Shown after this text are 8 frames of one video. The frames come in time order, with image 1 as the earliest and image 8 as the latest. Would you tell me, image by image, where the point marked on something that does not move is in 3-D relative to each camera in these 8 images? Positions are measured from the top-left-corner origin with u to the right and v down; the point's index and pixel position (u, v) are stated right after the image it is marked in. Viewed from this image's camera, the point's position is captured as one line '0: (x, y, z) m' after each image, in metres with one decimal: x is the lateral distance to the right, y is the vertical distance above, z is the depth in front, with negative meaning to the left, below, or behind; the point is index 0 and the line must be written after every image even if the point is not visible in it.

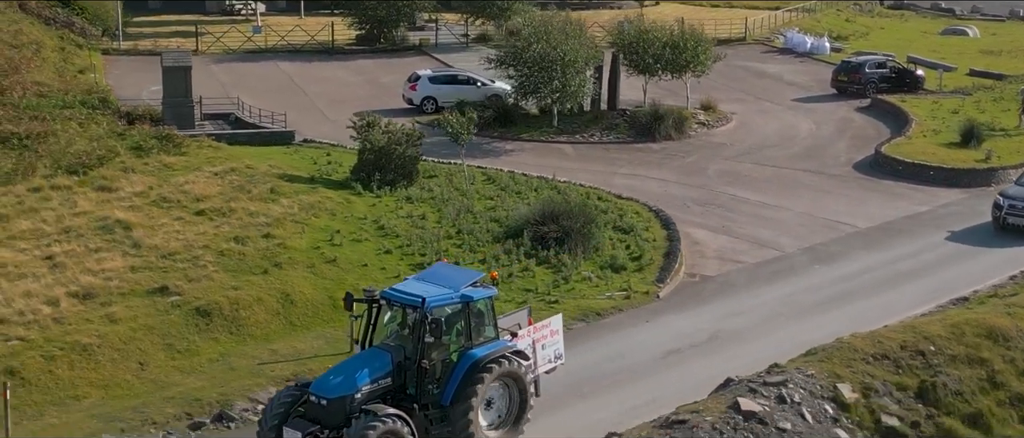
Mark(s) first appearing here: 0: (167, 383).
0: (-9.4, -4.4, +17.8) m
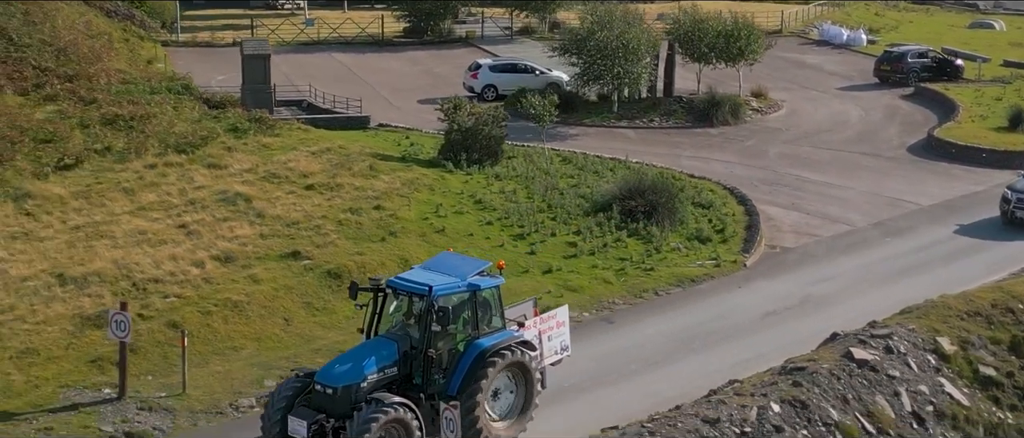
0: (-5.9, -3.4, +19.2) m
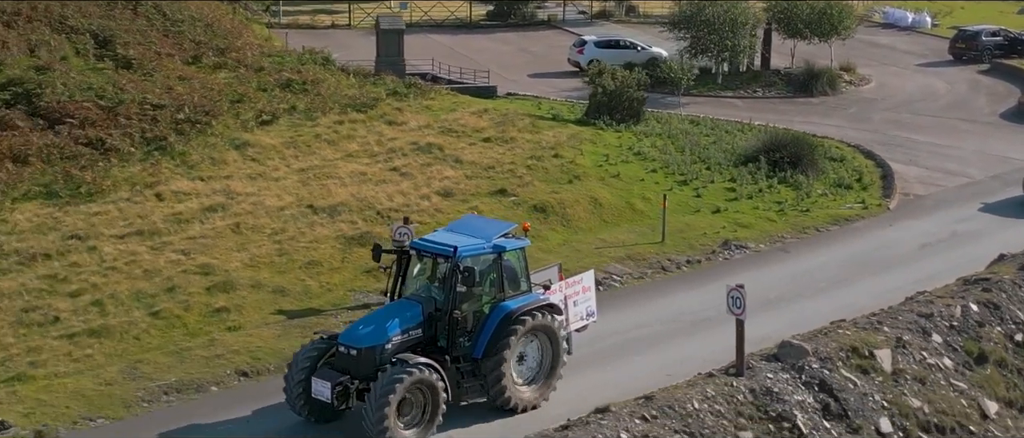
0: (+0.8, -1.3, +21.8) m
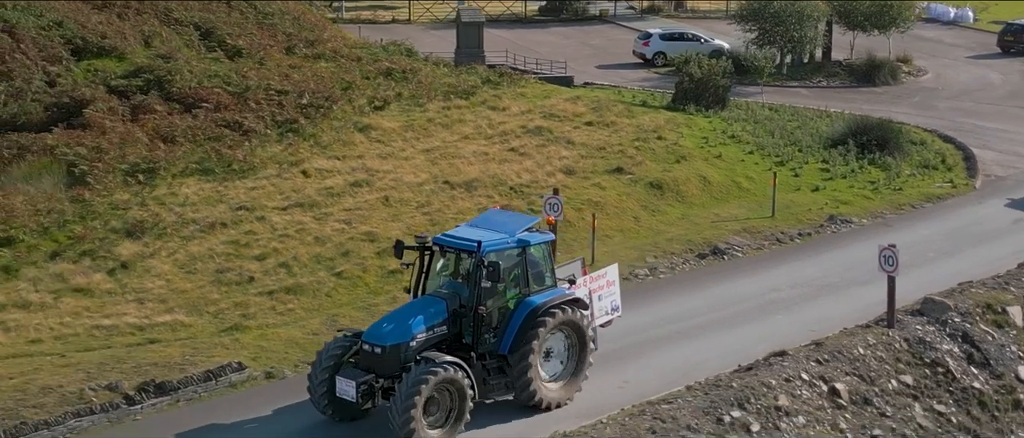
0: (+5.3, -0.4, +23.3) m
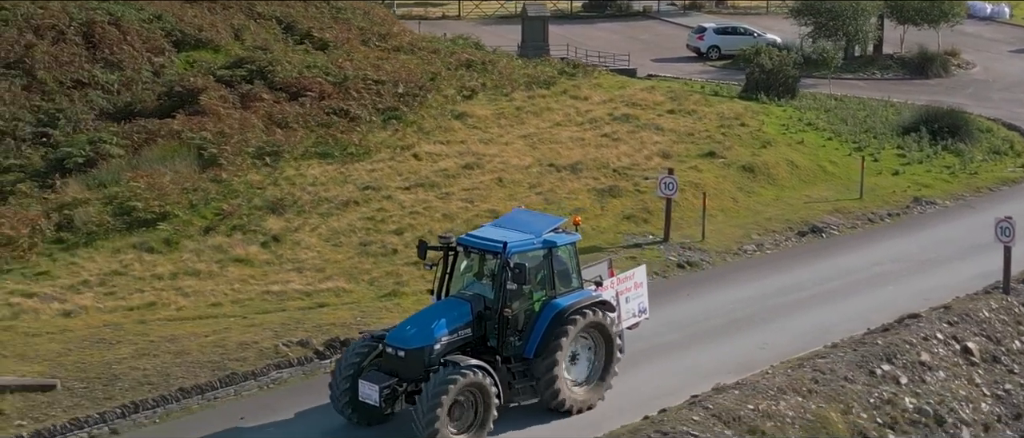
0: (+9.2, +0.3, +24.4) m
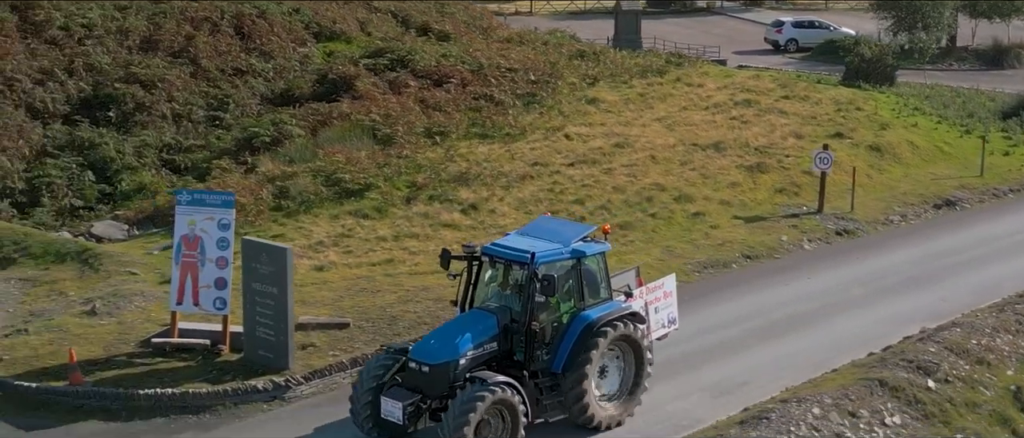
0: (+15.2, +1.3, +26.2) m
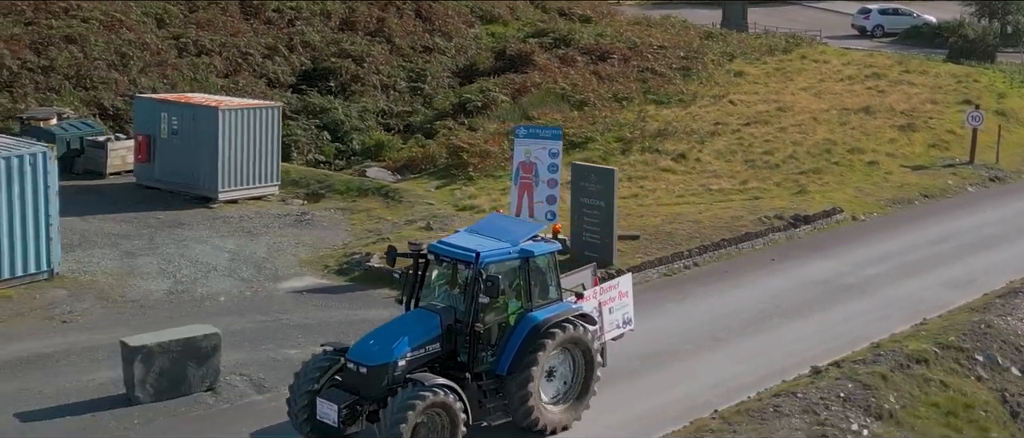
0: (+23.2, +3.4, +29.8) m
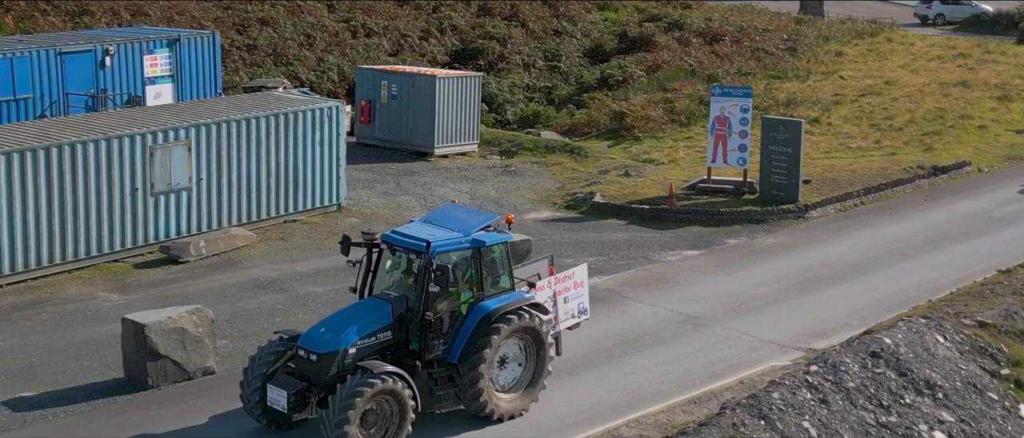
0: (+30.2, +5.3, +33.2) m
